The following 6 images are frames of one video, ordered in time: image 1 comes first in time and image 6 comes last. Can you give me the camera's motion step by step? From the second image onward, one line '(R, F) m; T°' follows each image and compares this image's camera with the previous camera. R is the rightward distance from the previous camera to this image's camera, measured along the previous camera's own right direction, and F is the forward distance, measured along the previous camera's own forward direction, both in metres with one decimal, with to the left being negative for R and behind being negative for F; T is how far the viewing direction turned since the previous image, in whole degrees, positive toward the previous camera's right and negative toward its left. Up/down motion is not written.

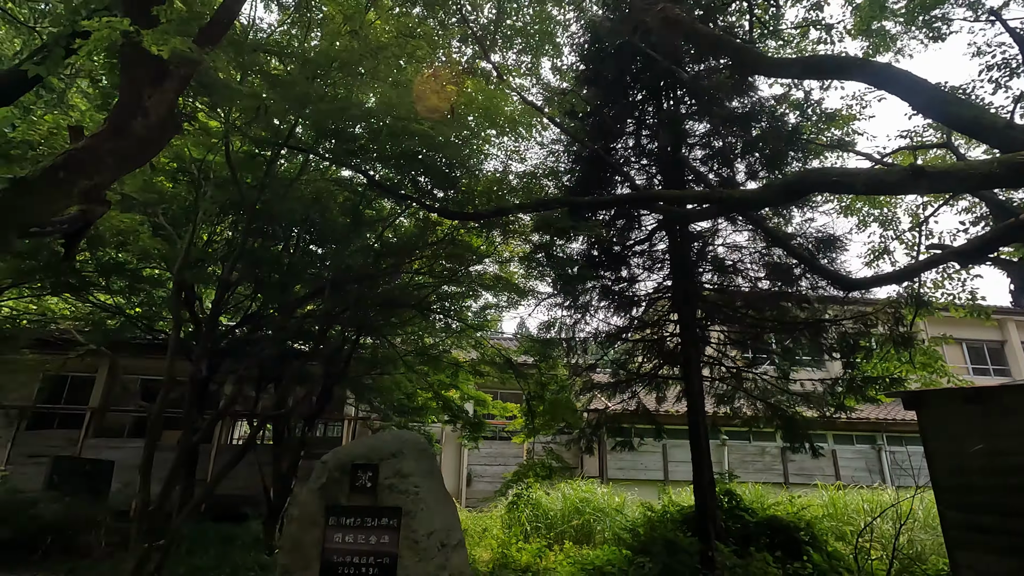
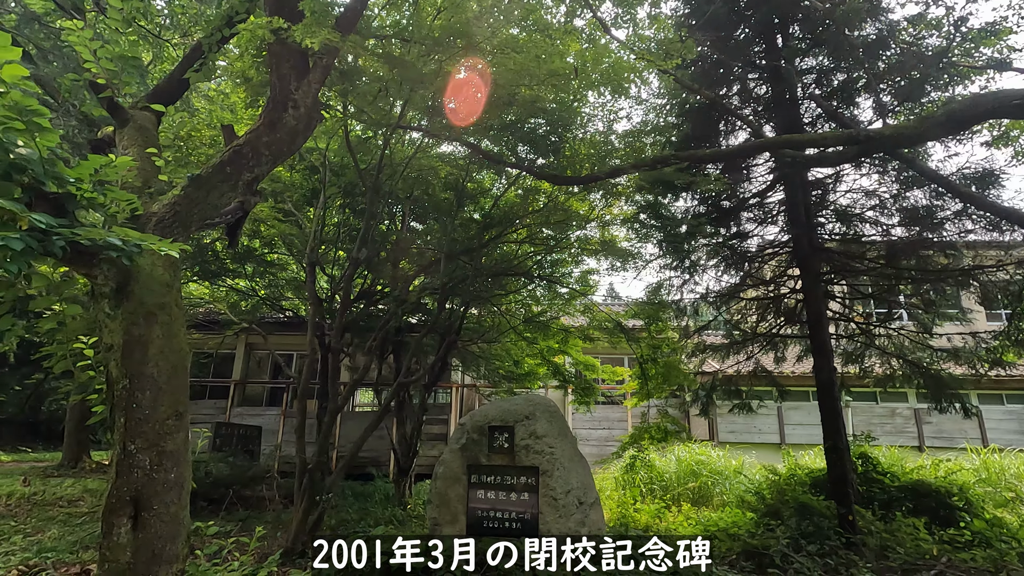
(-0.2, 0.0) m; -9°
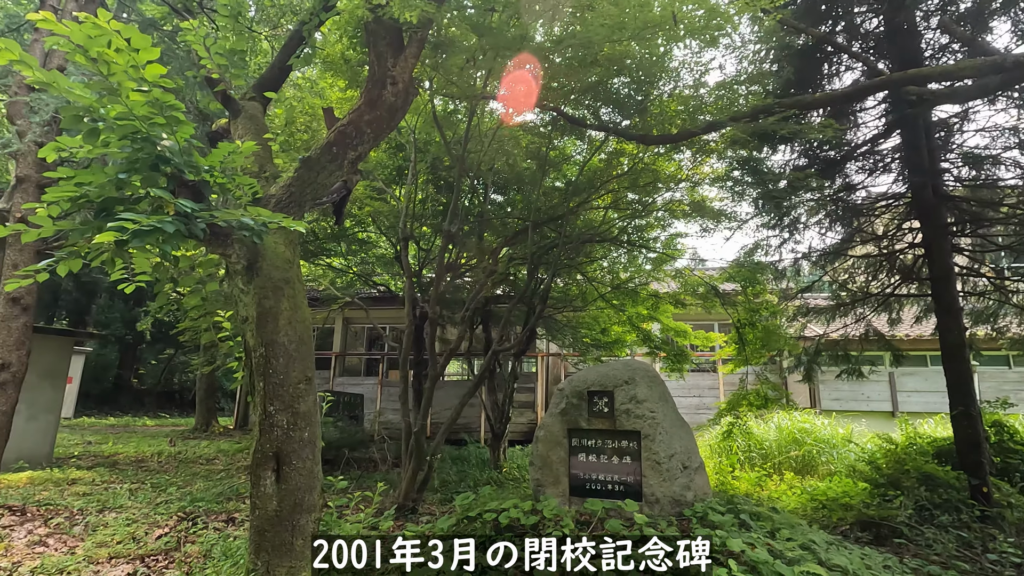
(-0.1, 0.0) m; -8°
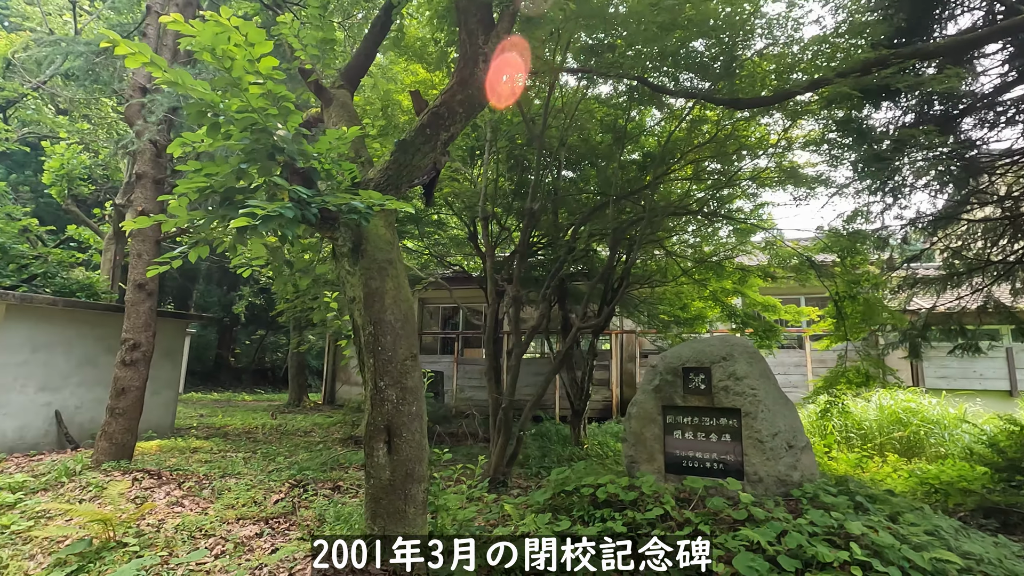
(-0.2, 0.0) m; -7°
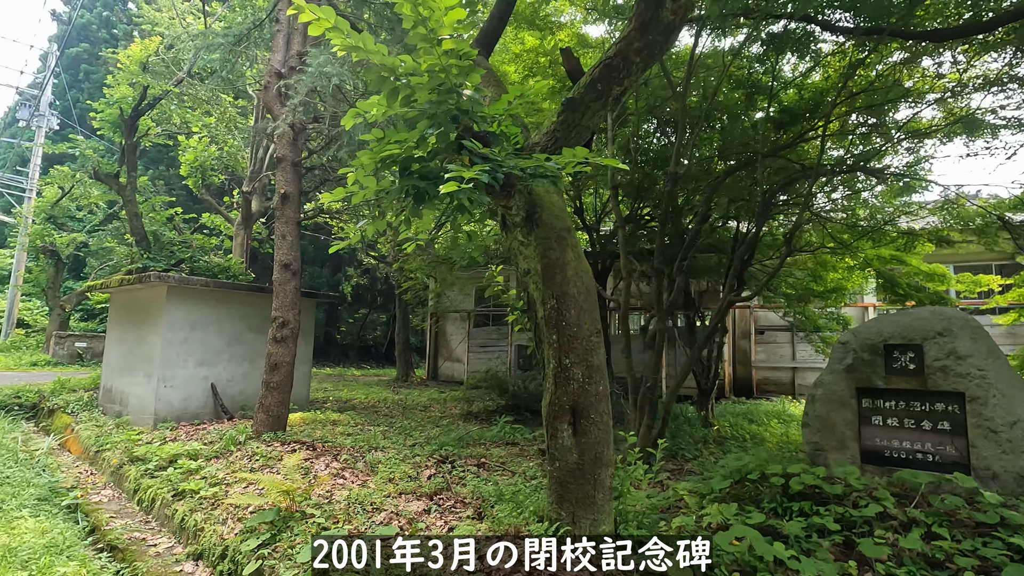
(-0.5, +0.2) m; -9°
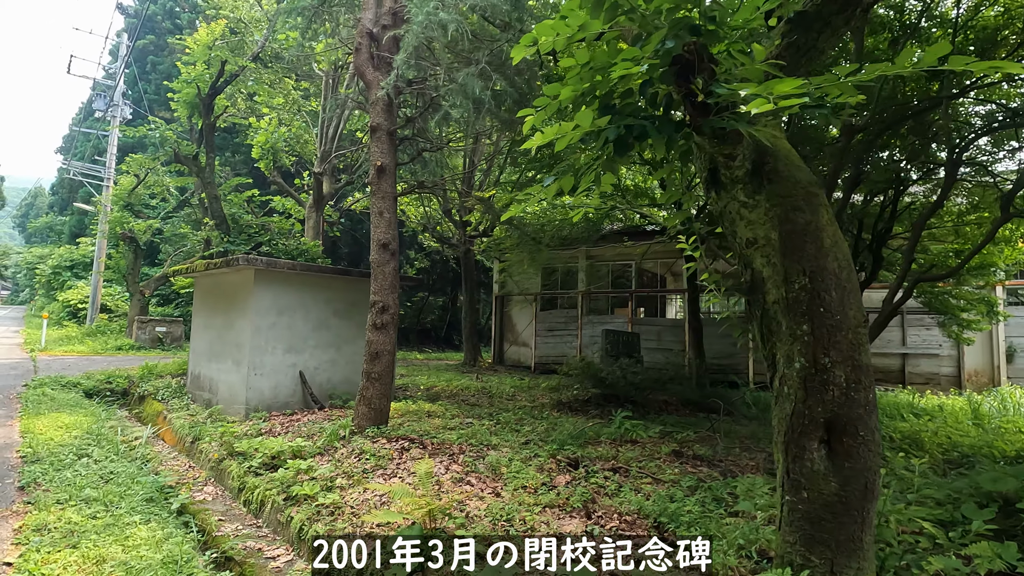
(-0.7, +0.5) m; -5°
